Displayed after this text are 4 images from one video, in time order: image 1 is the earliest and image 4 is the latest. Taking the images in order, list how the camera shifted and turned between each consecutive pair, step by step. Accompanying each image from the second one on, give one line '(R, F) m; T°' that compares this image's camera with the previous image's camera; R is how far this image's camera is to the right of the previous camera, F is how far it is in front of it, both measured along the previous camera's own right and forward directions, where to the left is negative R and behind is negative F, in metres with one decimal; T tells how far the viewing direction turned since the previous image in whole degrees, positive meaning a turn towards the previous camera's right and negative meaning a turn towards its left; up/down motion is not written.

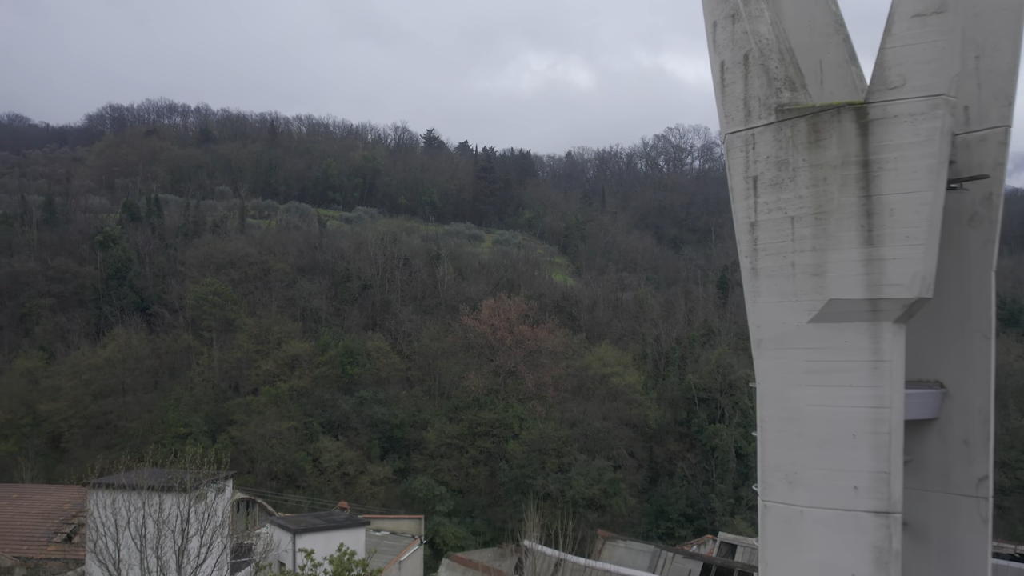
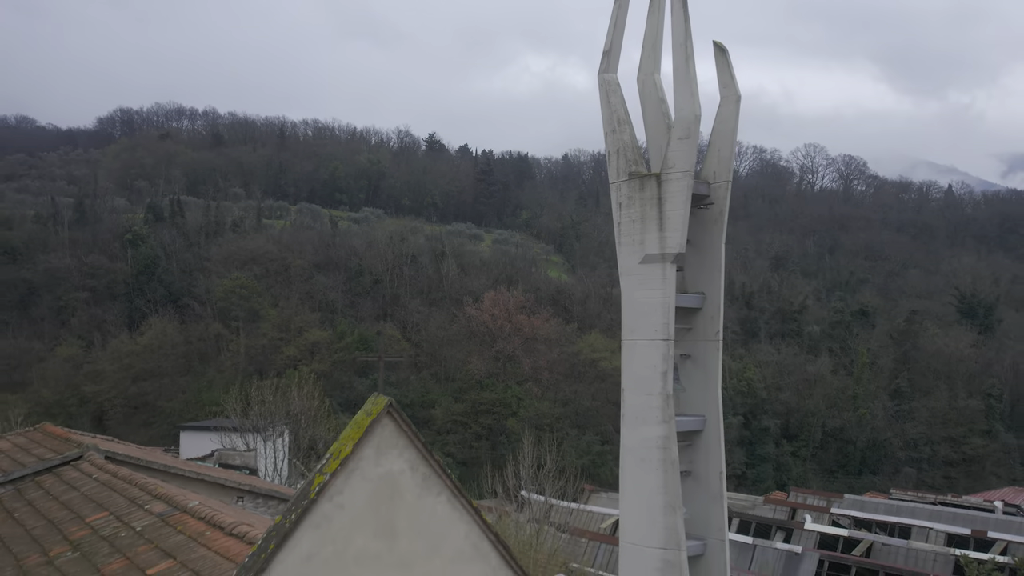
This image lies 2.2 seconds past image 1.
(0.0, -3.4) m; 0°
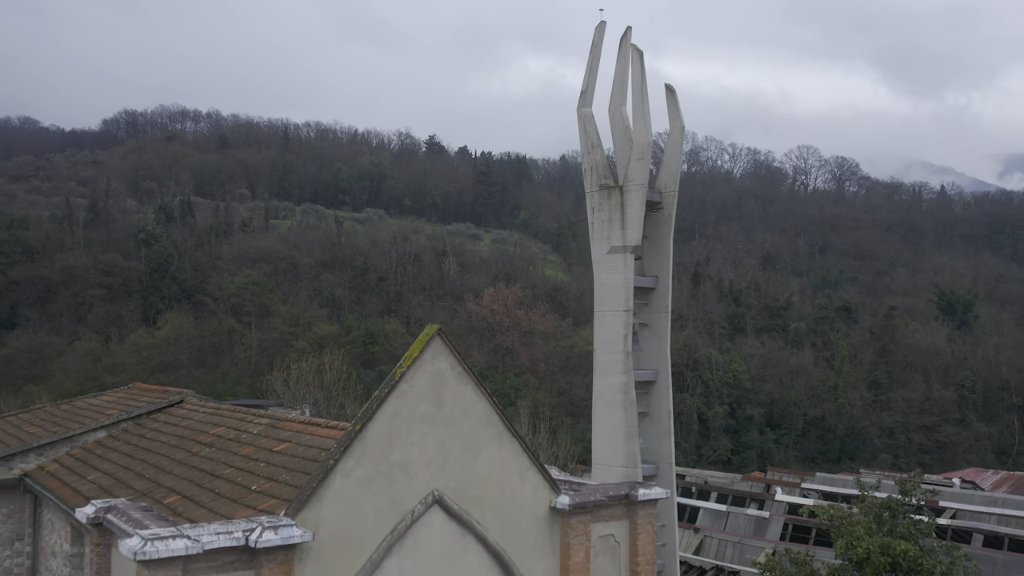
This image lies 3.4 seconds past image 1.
(0.0, -1.9) m; 0°
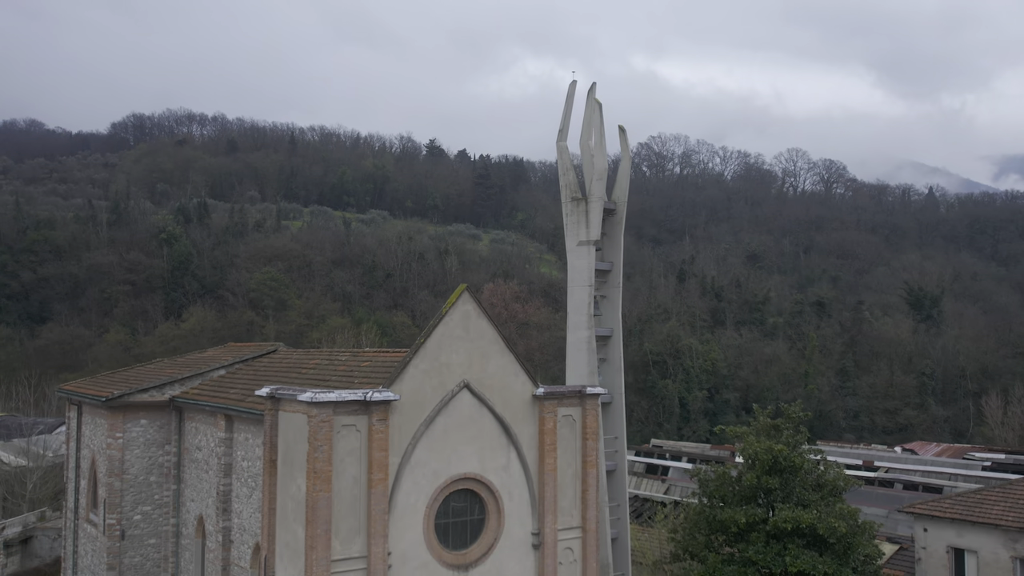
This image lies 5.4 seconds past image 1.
(0.0, -3.2) m; 0°
